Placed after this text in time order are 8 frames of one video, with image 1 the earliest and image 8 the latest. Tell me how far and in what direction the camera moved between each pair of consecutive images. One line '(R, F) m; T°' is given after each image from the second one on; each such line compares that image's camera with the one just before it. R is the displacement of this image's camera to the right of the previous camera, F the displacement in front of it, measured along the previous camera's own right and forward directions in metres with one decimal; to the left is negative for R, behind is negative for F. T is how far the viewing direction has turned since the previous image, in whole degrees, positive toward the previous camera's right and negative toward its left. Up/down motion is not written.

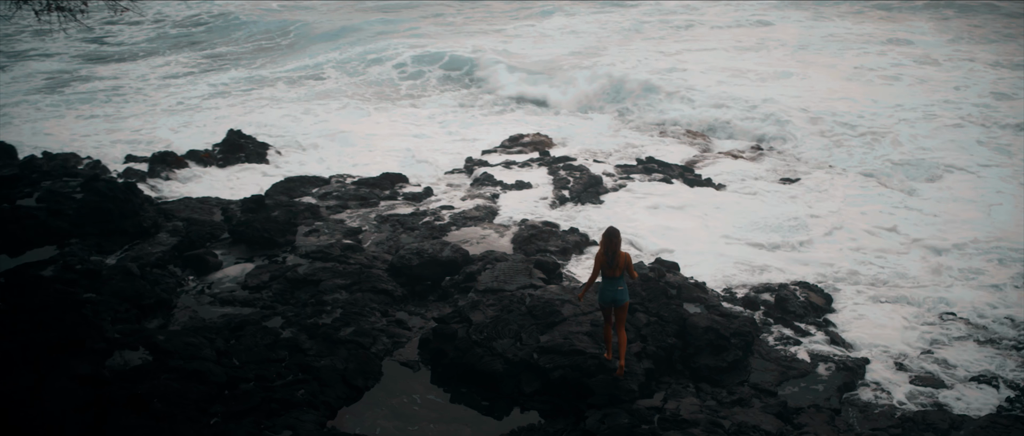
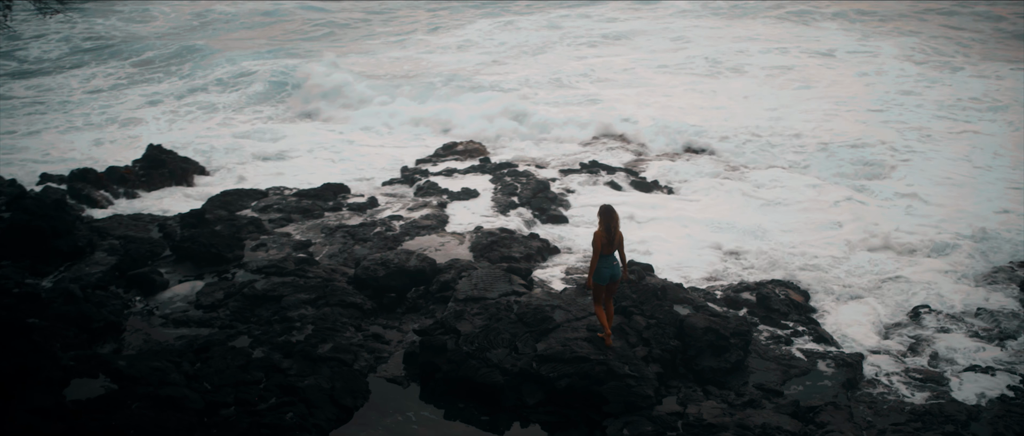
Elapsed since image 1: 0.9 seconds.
(-0.6, +0.4) m; +6°
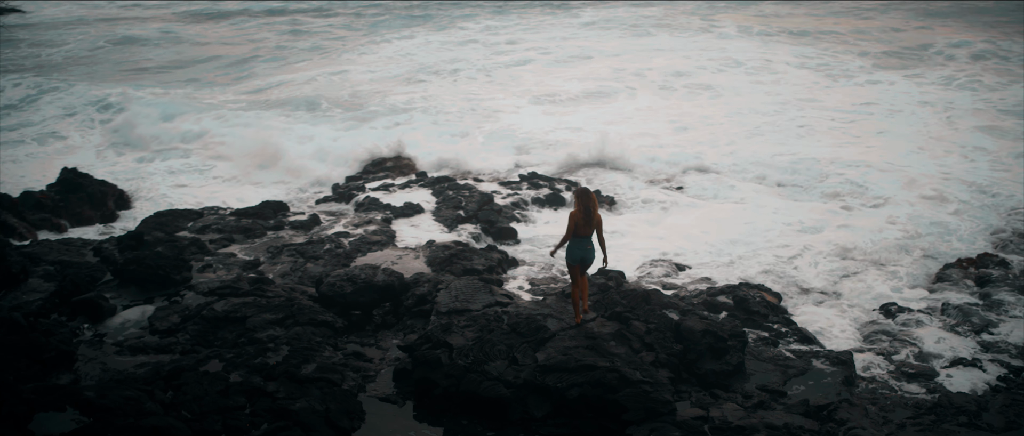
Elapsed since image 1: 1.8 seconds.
(-0.6, +0.3) m; +6°
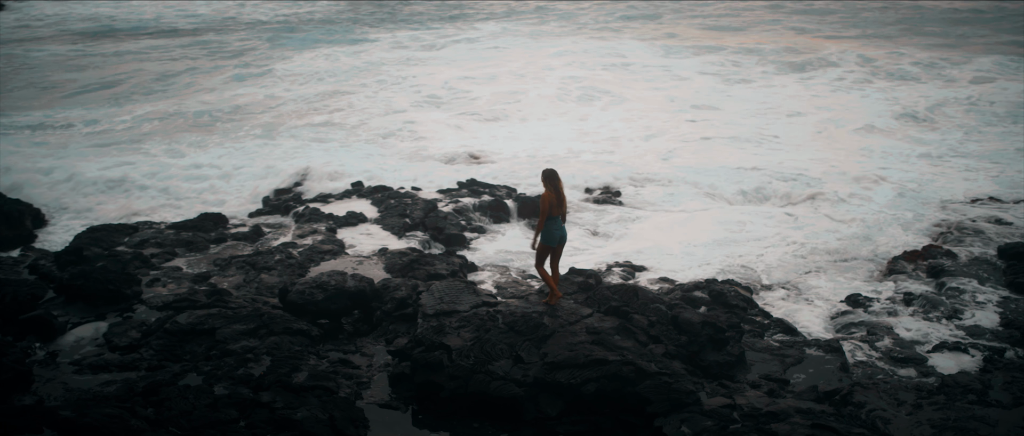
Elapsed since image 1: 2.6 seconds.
(-0.6, +0.2) m; +6°
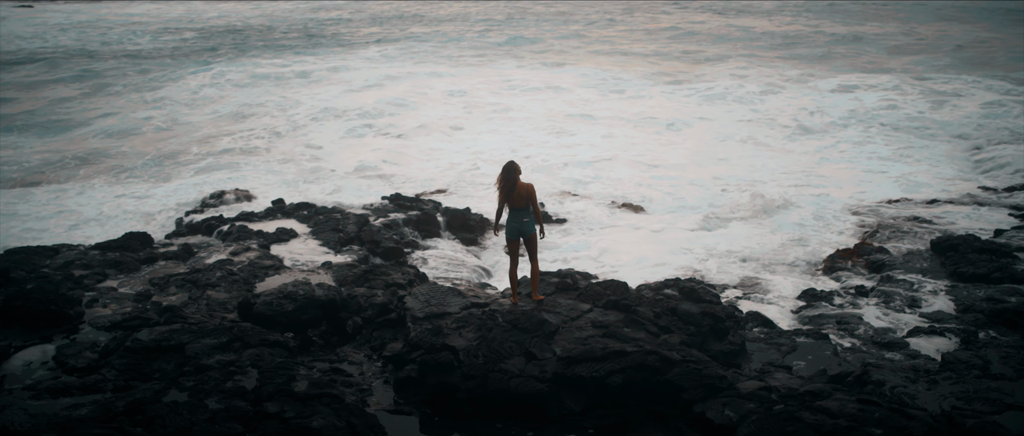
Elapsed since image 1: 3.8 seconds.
(-0.8, +0.3) m; +8°
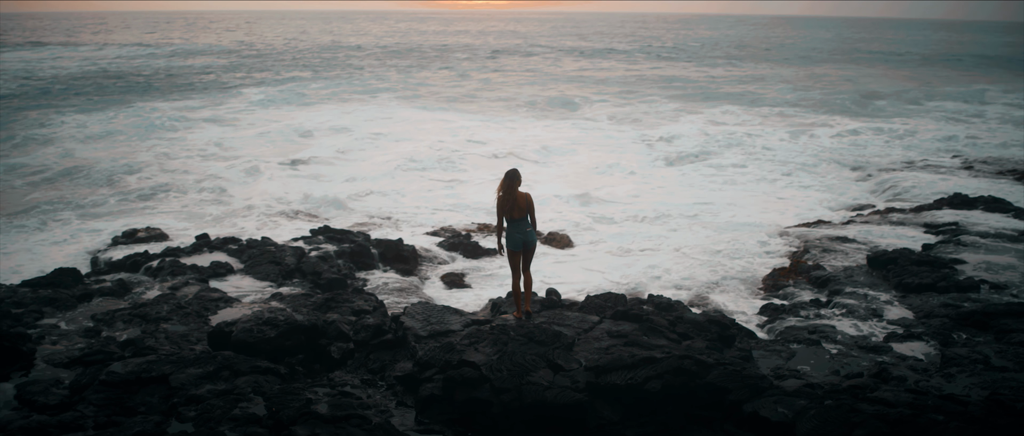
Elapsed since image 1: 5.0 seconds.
(-0.8, +0.2) m; +8°
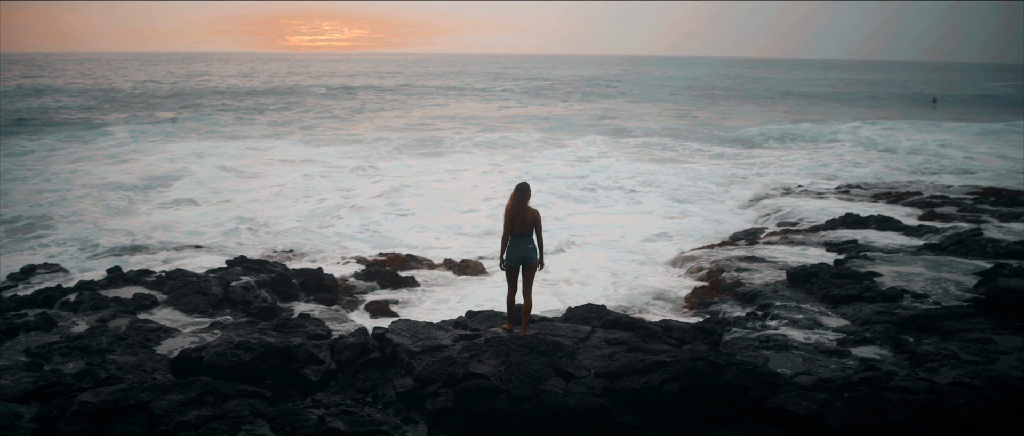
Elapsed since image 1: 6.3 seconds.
(-0.8, +0.1) m; +8°
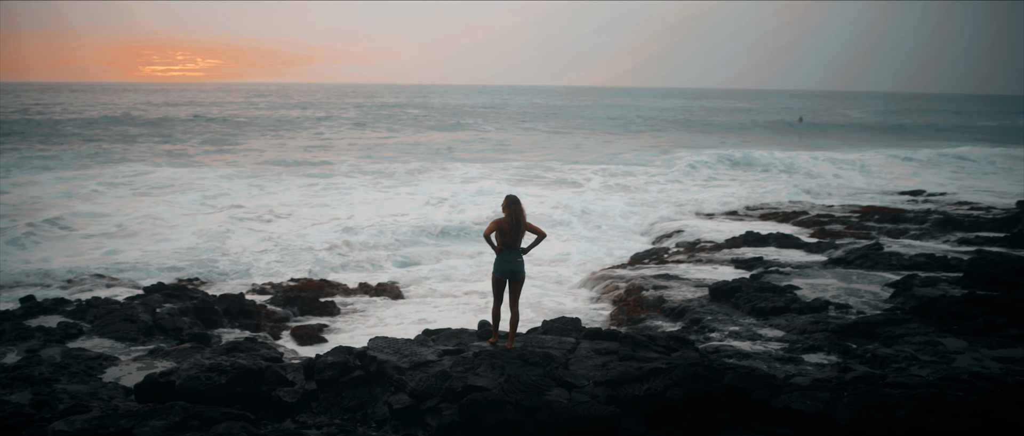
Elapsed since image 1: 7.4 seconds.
(-0.6, +0.1) m; +8°
